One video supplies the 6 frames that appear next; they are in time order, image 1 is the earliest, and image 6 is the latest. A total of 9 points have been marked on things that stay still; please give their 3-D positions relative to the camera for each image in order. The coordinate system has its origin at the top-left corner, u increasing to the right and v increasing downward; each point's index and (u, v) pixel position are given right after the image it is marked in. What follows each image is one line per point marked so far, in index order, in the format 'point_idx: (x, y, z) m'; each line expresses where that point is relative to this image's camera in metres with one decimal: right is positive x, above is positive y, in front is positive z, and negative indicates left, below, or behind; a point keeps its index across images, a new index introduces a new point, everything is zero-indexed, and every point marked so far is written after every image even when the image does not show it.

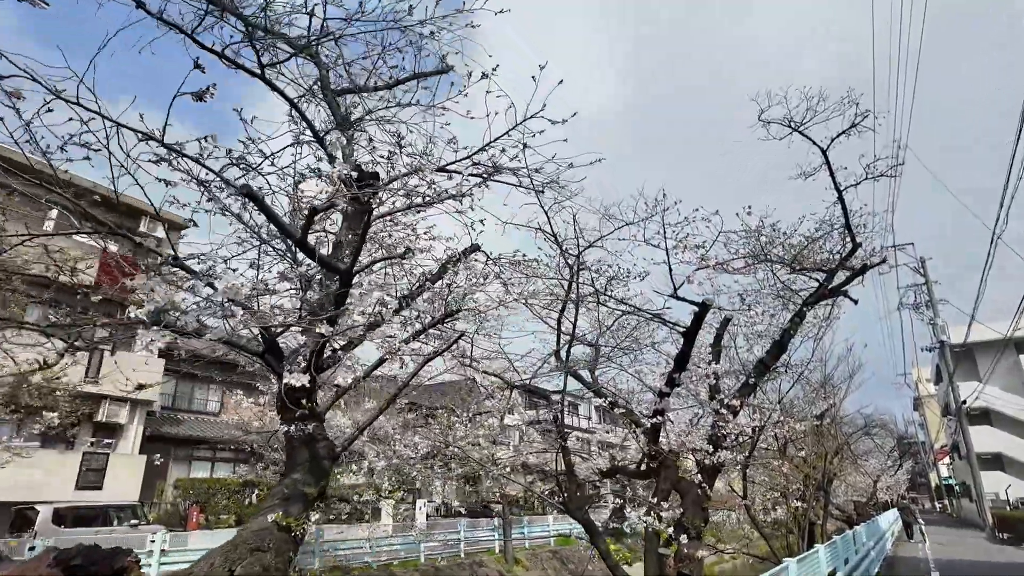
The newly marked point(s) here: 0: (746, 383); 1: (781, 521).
0: (+2.6, -1.1, +7.0) m
1: (+4.6, -4.0, +10.7) m
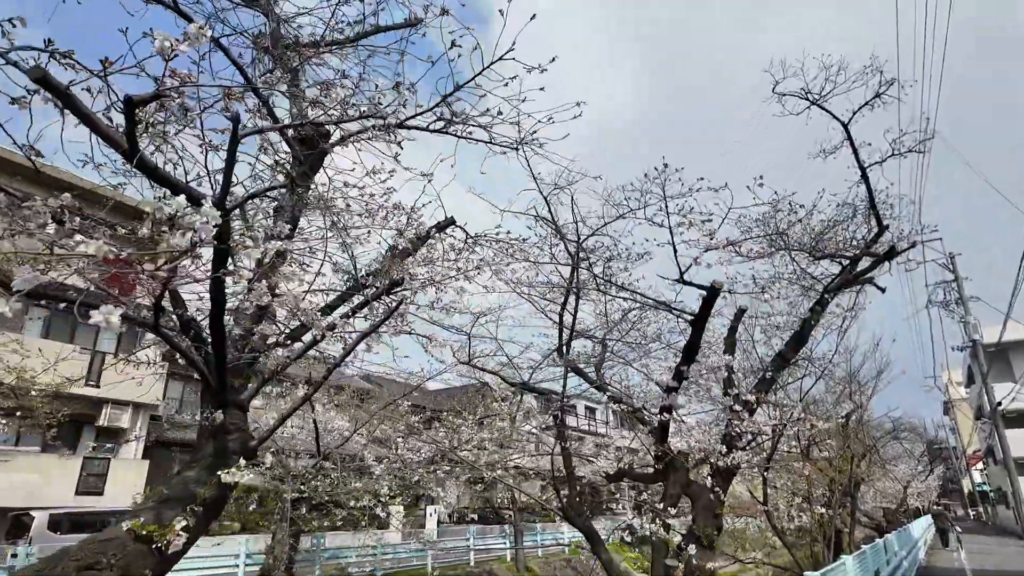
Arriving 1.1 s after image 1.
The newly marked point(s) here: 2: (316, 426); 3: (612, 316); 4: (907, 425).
0: (+2.6, -0.9, +6.5) m
1: (+4.7, -3.9, +10.0) m
2: (-3.1, -2.2, +9.8) m
3: (+1.1, -0.3, +6.5) m
4: (+12.2, -4.3, +19.3) m
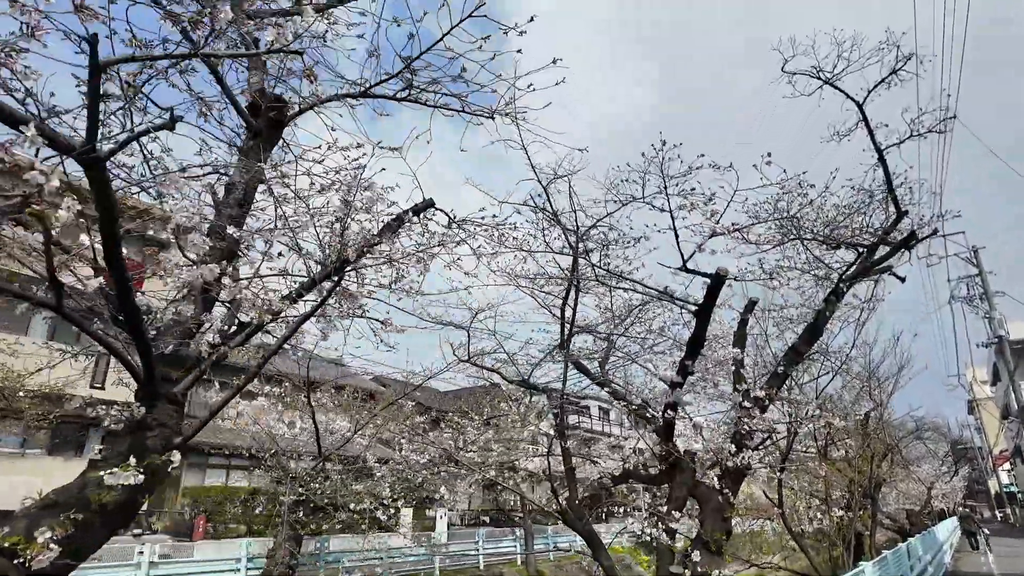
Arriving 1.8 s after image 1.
0: (+2.6, -0.8, +6.1) m
1: (+4.8, -3.7, +9.6) m
2: (-3.0, -2.1, +9.6) m
3: (+1.0, -0.2, +6.2) m
4: (+12.5, -4.1, +18.7) m
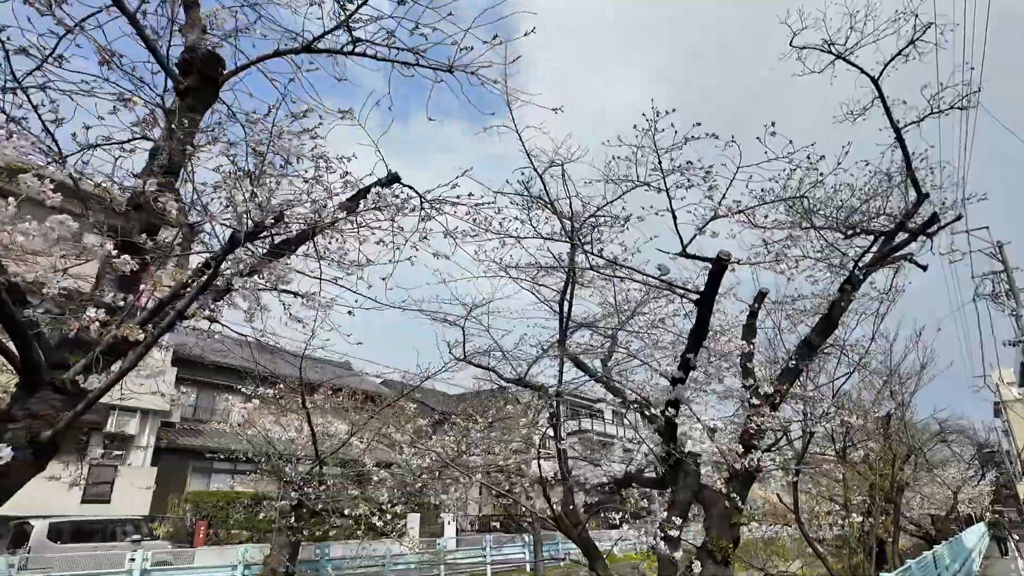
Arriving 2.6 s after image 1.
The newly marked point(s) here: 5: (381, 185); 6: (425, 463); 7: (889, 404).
0: (+2.5, -0.7, +5.7) m
1: (+4.8, -3.6, +9.1) m
2: (-3.0, -2.1, +9.3) m
3: (+1.0, -0.1, +5.9) m
4: (+12.8, -4.0, +18.1) m
5: (-0.7, +0.5, +3.3) m
6: (-1.3, -2.7, +9.6) m
7: (+5.2, -1.6, +8.7) m
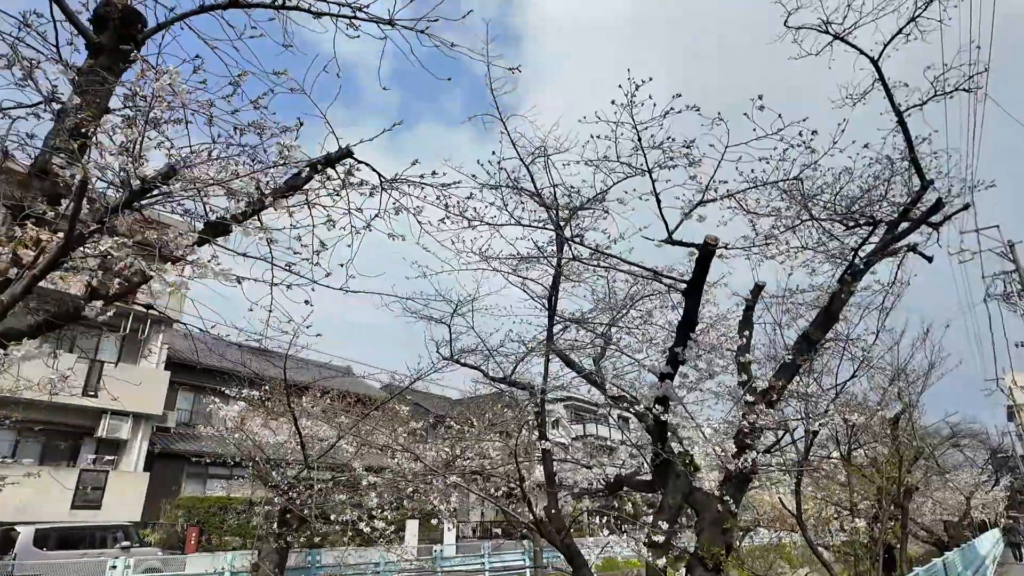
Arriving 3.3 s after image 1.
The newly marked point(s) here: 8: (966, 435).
0: (+2.4, -0.7, +5.4) m
1: (+4.7, -3.6, +8.8) m
2: (-3.1, -2.1, +9.1) m
3: (+0.8, -0.1, +5.6) m
4: (+12.8, -4.0, +17.6) m
5: (-0.9, +0.6, +3.0) m
6: (-1.4, -2.7, +9.3) m
7: (+5.1, -1.5, +8.3) m
8: (+12.0, -3.9, +16.6) m
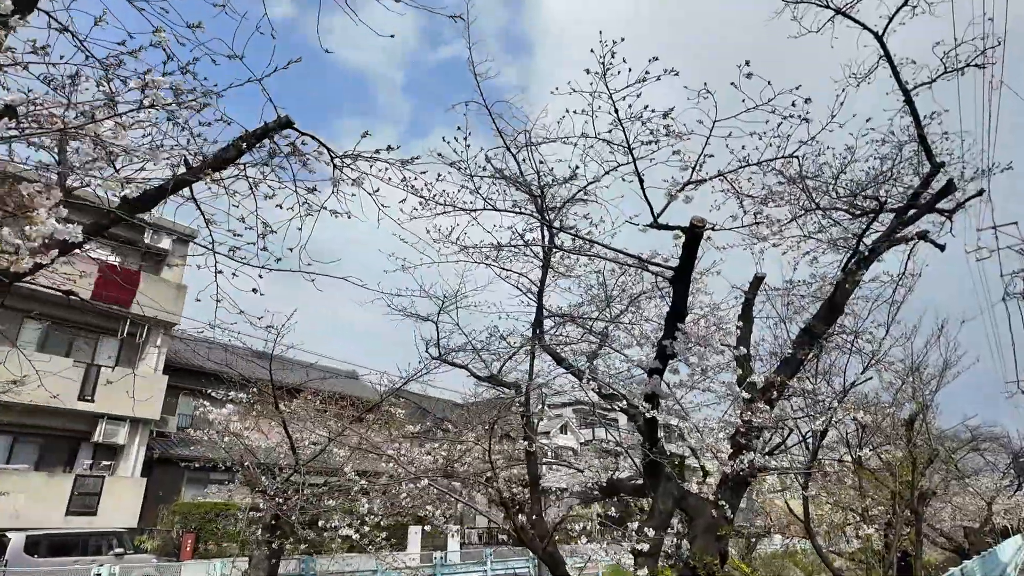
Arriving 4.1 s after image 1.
0: (+2.2, -0.6, +5.1) m
1: (+4.7, -3.5, +8.4) m
2: (-3.1, -2.1, +8.8) m
3: (+0.7, 0.0, +5.3) m
4: (+12.9, -3.9, +17.0) m
5: (-1.1, +0.7, +2.8) m
6: (-1.5, -2.7, +9.0) m
7: (+5.0, -1.5, +7.9) m
8: (+12.1, -3.8, +16.0) m
